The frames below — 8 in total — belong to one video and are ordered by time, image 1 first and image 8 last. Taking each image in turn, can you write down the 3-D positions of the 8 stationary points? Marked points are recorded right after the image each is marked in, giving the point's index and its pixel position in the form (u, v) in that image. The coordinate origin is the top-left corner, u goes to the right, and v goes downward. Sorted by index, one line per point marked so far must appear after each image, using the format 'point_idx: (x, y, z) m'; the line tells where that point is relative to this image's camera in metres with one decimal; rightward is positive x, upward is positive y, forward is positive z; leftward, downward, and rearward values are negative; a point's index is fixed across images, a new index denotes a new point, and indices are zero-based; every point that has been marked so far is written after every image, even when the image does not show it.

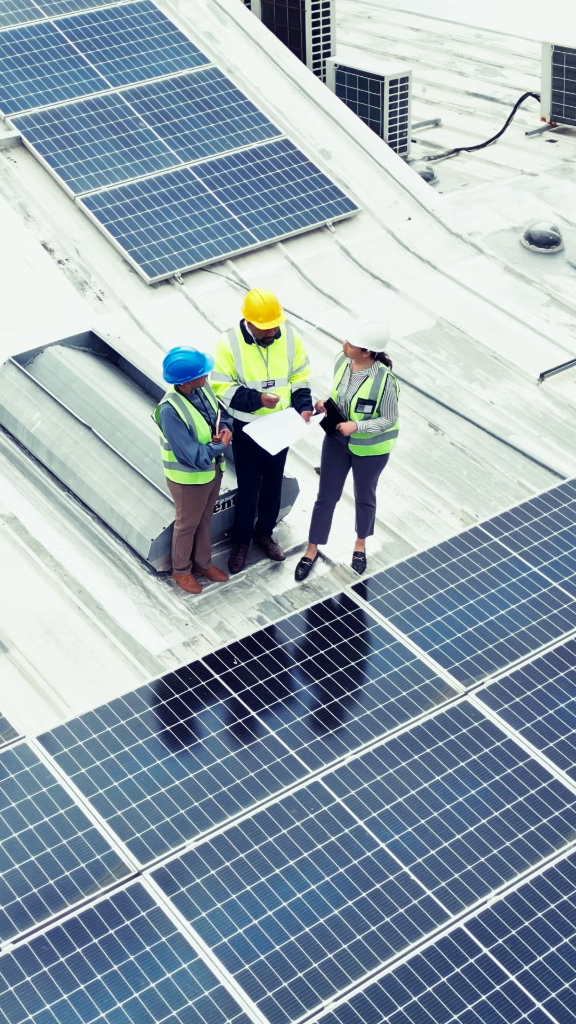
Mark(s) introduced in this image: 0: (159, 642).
0: (-1.0, -1.0, +10.6) m
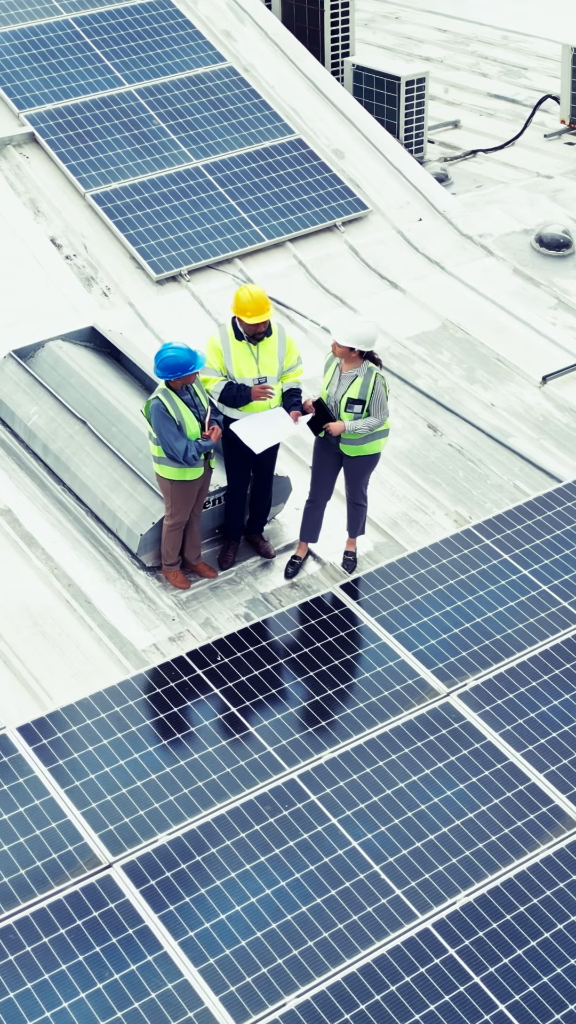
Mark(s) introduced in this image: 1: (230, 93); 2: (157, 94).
0: (-1.1, -0.9, +10.6) m
1: (-0.7, +5.2, +17.3) m
2: (-1.6, +5.1, +17.0) m
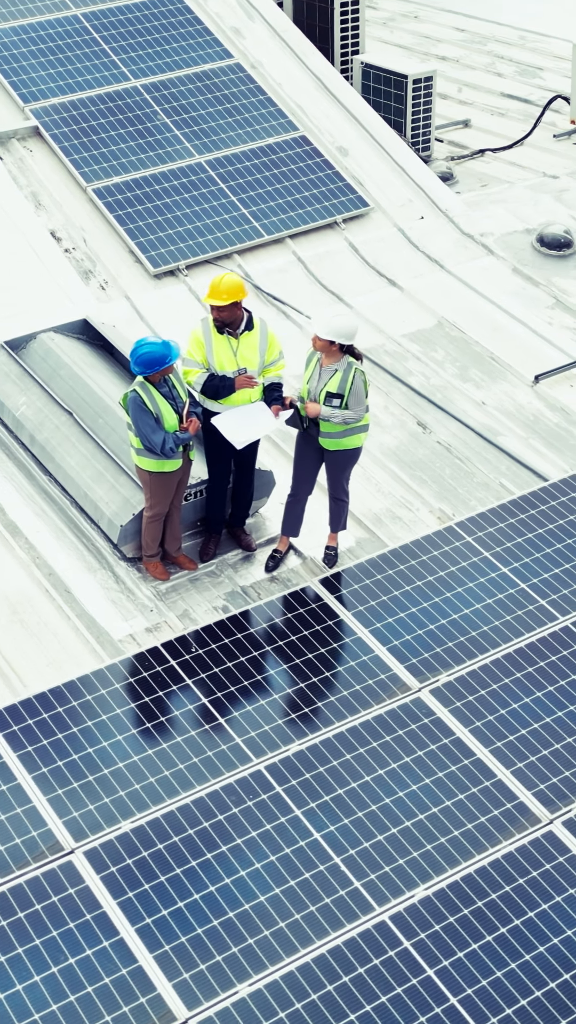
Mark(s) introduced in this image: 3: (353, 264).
0: (-1.3, -0.9, +10.7) m
1: (-0.7, +5.3, +17.4) m
2: (-1.6, +5.2, +17.1) m
3: (+0.7, +2.8, +15.6) m
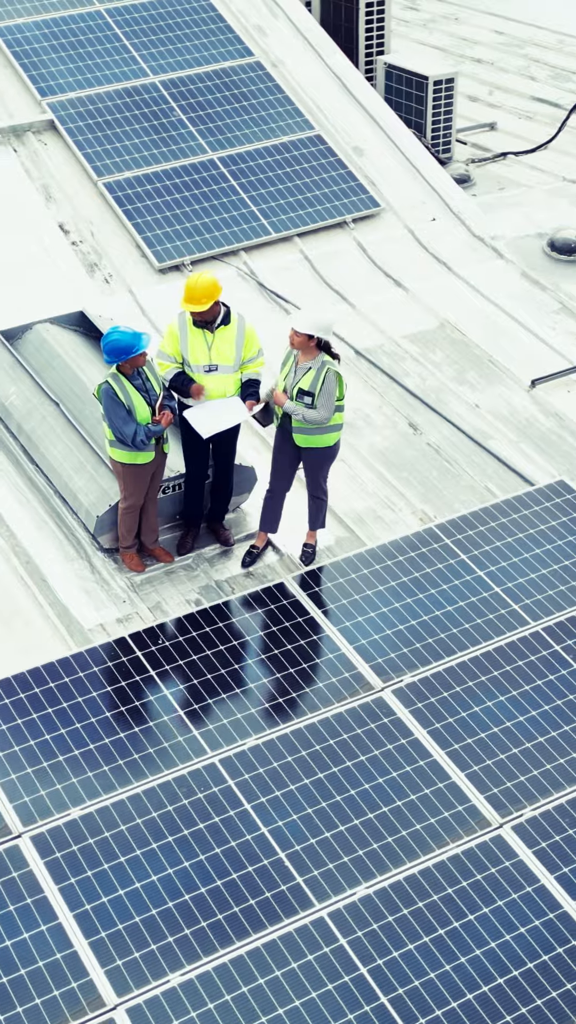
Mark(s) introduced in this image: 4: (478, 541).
0: (-1.5, -0.8, +10.8) m
1: (-0.4, +5.3, +17.4) m
2: (-1.3, +5.3, +17.2) m
3: (+0.8, +2.8, +15.6) m
4: (+1.5, -0.2, +11.3) m
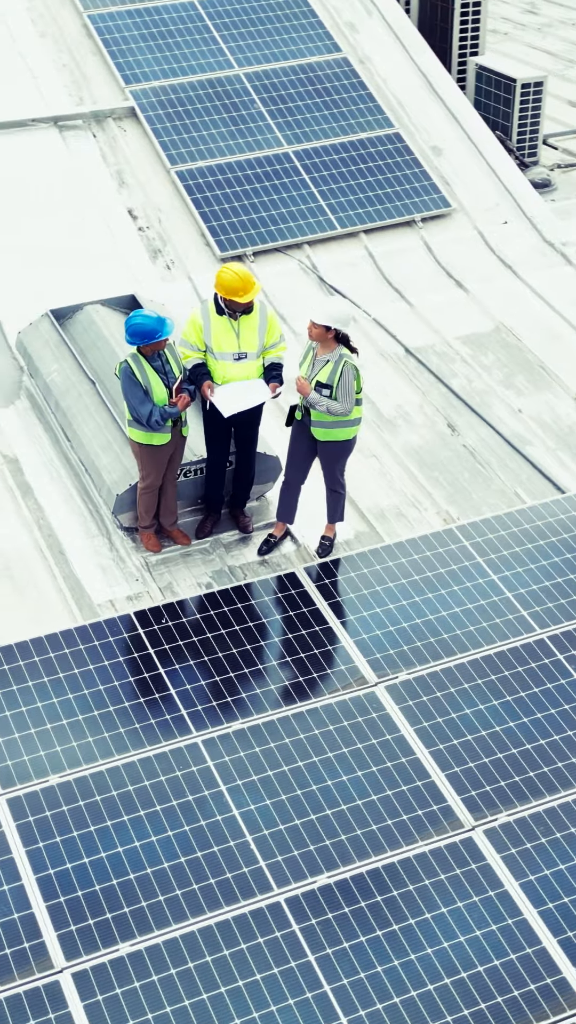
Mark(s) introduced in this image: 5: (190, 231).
0: (-1.5, -0.6, +11.0) m
1: (+0.6, +5.4, +17.5) m
2: (-0.3, +5.4, +17.4) m
3: (+1.5, +2.8, +15.6) m
4: (+1.6, -0.3, +11.2) m
5: (-1.1, +3.1, +15.5) m
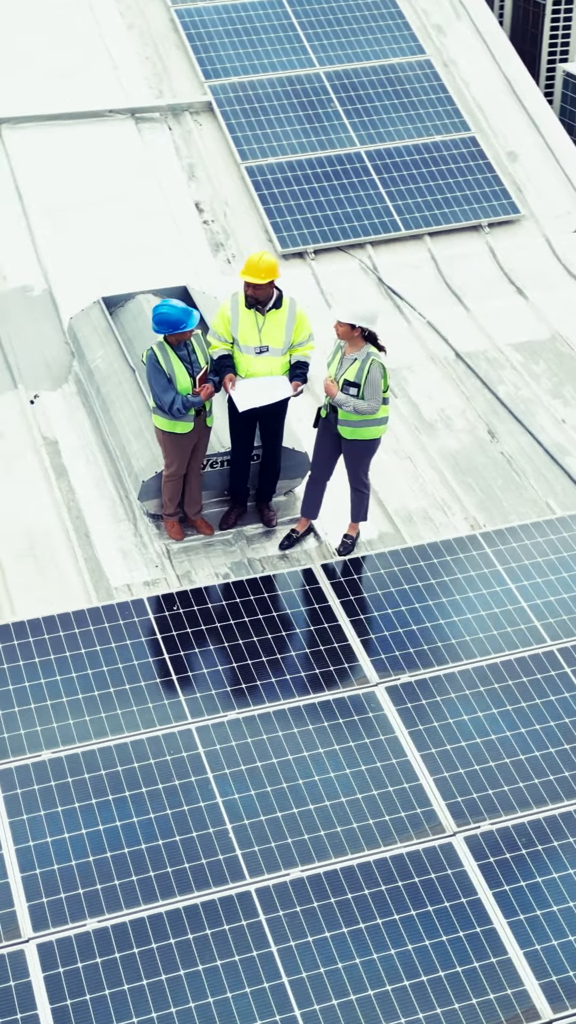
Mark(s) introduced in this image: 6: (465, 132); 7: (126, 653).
0: (-1.3, -0.5, +11.2) m
1: (+1.6, +5.4, +17.5) m
2: (+0.7, +5.4, +17.4) m
3: (+2.2, +2.7, +15.5) m
4: (+1.8, -0.3, +11.1) m
5: (-0.4, +3.2, +15.6) m
6: (+2.2, +4.7, +17.0) m
7: (-1.2, -1.0, +9.8) m
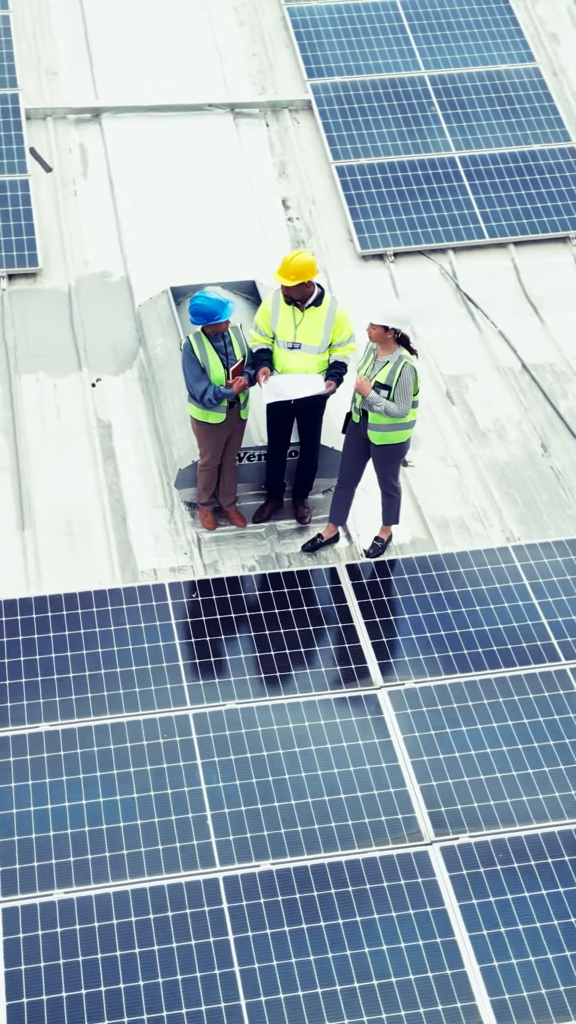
0: (-1.1, -0.4, +11.3) m
1: (+2.9, +5.2, +17.3) m
2: (+2.0, +5.3, +17.3) m
3: (+3.1, +2.6, +15.3) m
4: (+2.0, -0.4, +11.0) m
5: (+0.6, +3.2, +15.6) m
6: (+3.4, +4.5, +16.8) m
7: (-1.1, -0.9, +10.0) m
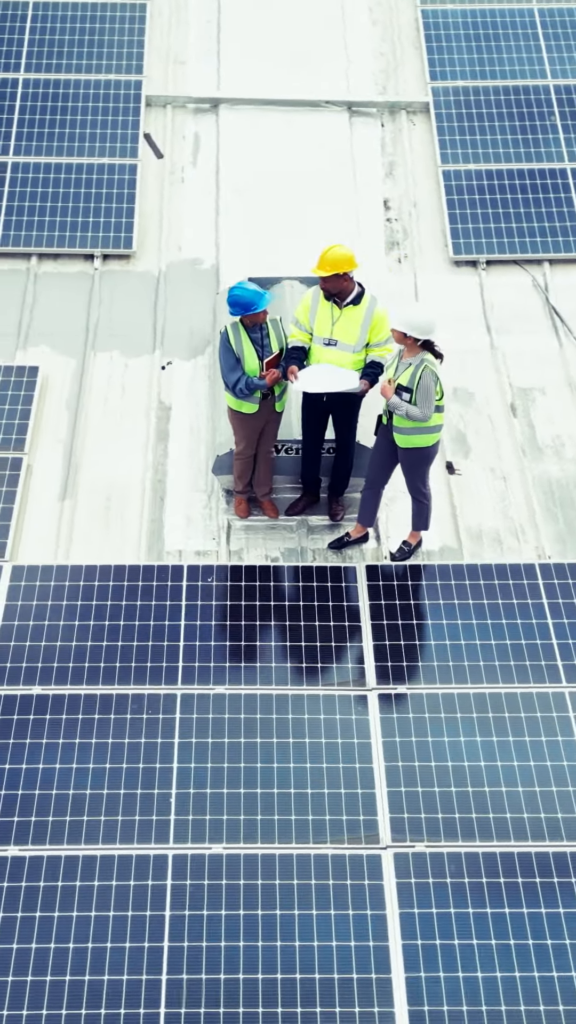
0: (-0.9, -0.2, +11.6) m
1: (+4.4, +4.9, +16.9) m
2: (+3.5, +5.1, +17.0) m
3: (+4.1, +2.3, +14.9) m
4: (+2.1, -0.6, +10.8) m
5: (+1.7, +3.2, +15.6) m
6: (+4.7, +4.1, +16.3) m
7: (-1.2, -0.7, +10.2) m
